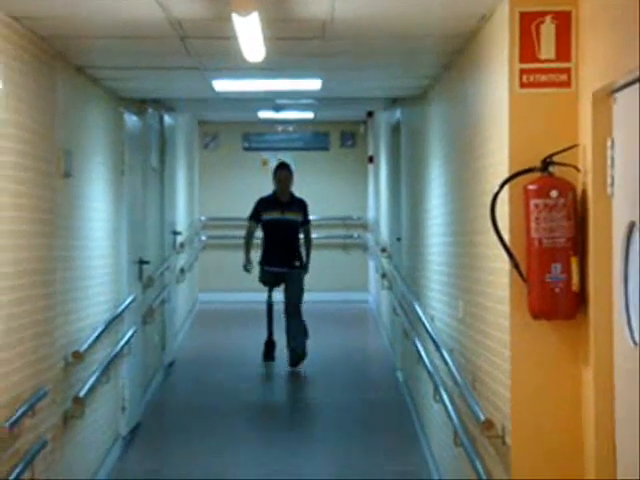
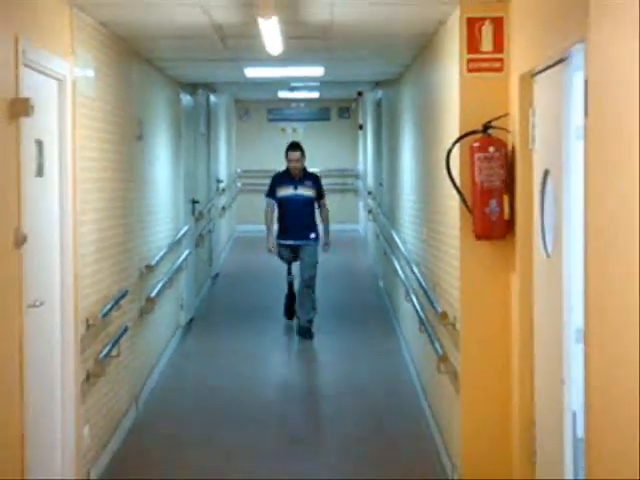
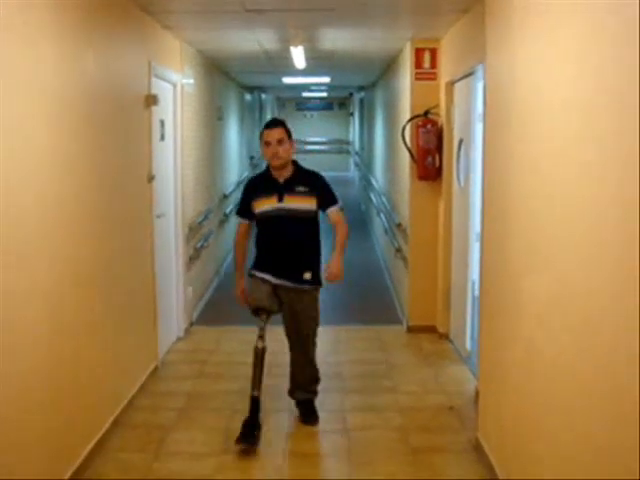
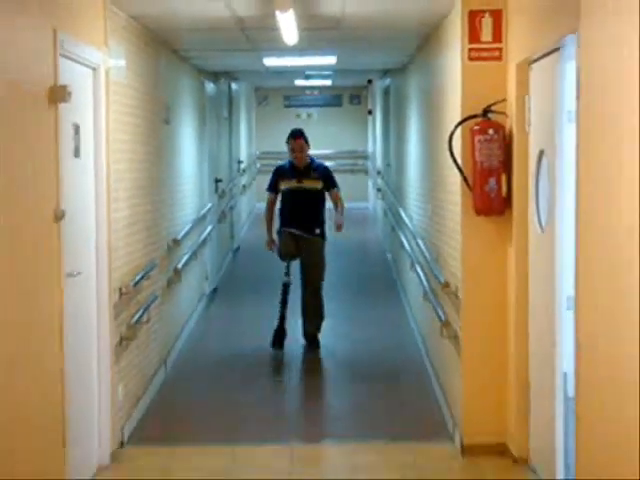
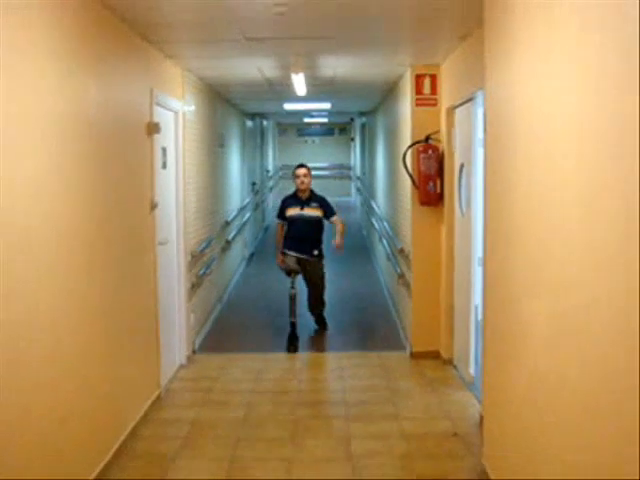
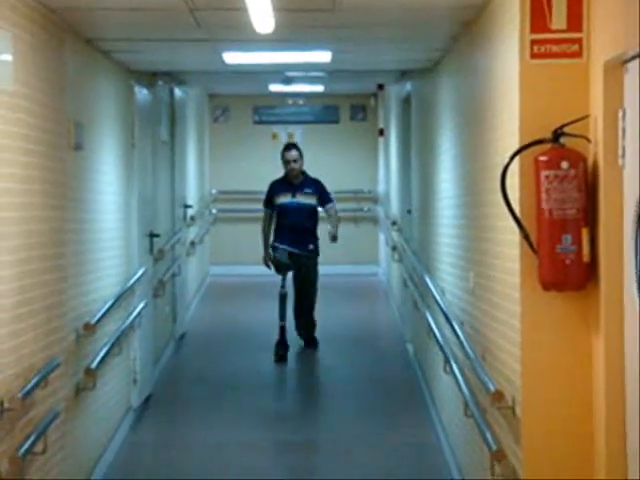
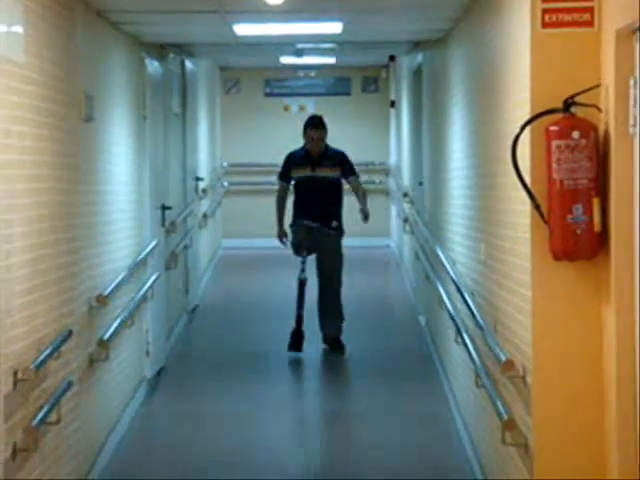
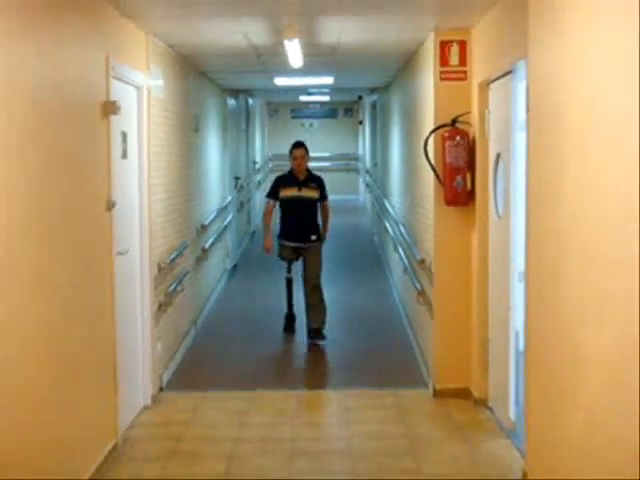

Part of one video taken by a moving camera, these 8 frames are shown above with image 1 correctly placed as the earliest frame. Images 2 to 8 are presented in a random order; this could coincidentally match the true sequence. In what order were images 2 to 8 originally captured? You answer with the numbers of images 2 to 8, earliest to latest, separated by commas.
6, 7, 2, 4, 8, 5, 3
